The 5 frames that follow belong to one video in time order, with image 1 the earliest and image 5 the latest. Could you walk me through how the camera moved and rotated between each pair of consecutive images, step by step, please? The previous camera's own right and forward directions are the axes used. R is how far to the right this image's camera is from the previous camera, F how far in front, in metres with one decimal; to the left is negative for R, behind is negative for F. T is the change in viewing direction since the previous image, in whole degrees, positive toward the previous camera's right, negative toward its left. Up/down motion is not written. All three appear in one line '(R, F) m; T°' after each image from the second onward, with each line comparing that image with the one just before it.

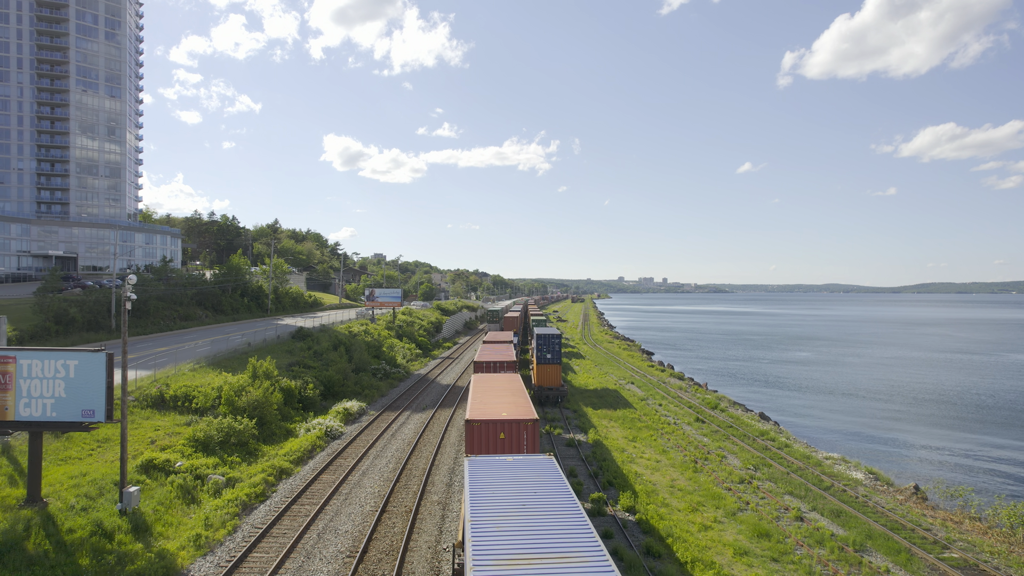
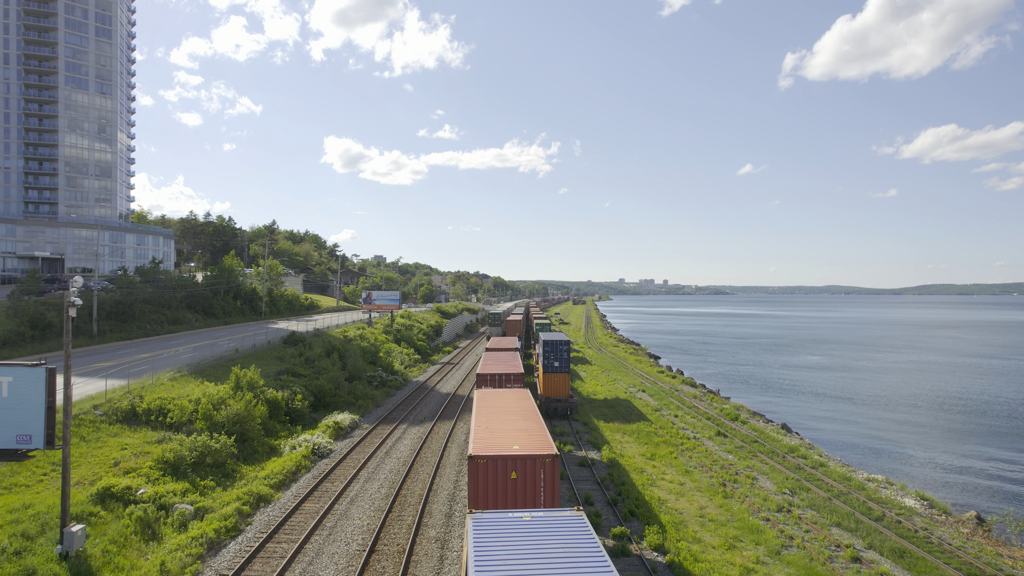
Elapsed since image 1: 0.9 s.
(-0.2, +2.2) m; 0°
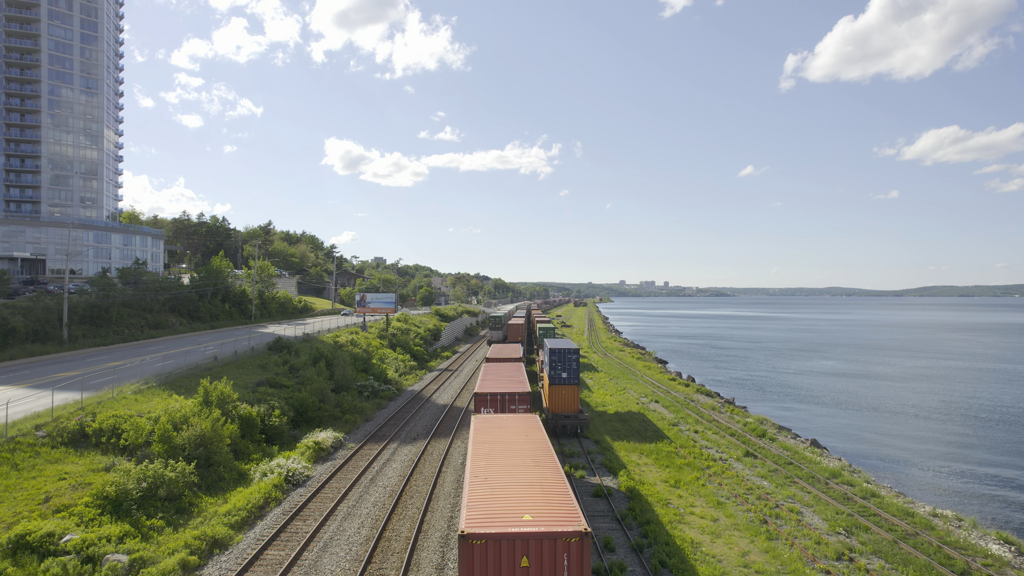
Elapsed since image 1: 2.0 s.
(-0.1, +2.8) m; 0°
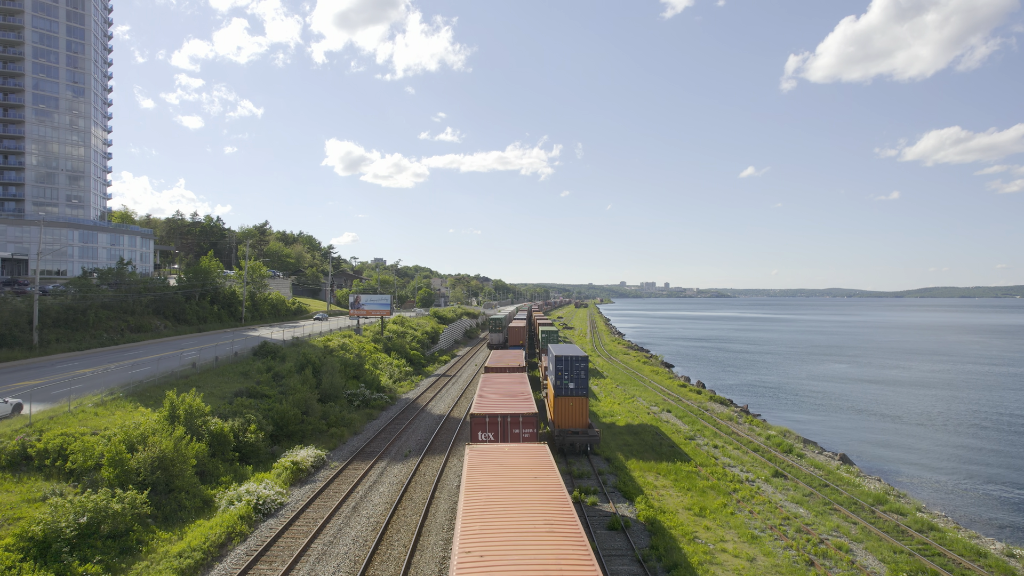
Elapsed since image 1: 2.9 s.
(0.0, +2.4) m; 0°
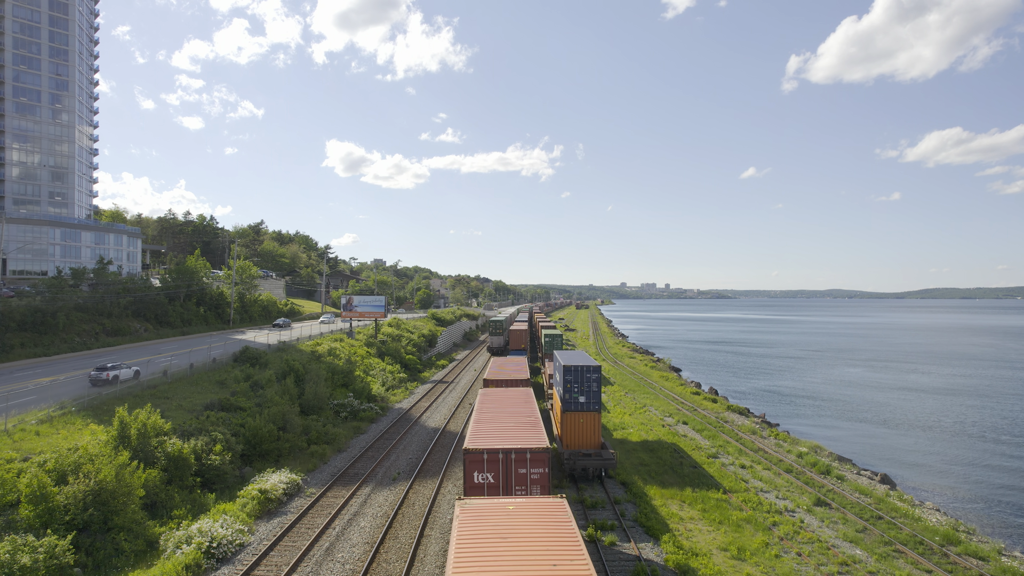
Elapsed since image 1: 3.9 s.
(-0.1, +2.7) m; 0°
